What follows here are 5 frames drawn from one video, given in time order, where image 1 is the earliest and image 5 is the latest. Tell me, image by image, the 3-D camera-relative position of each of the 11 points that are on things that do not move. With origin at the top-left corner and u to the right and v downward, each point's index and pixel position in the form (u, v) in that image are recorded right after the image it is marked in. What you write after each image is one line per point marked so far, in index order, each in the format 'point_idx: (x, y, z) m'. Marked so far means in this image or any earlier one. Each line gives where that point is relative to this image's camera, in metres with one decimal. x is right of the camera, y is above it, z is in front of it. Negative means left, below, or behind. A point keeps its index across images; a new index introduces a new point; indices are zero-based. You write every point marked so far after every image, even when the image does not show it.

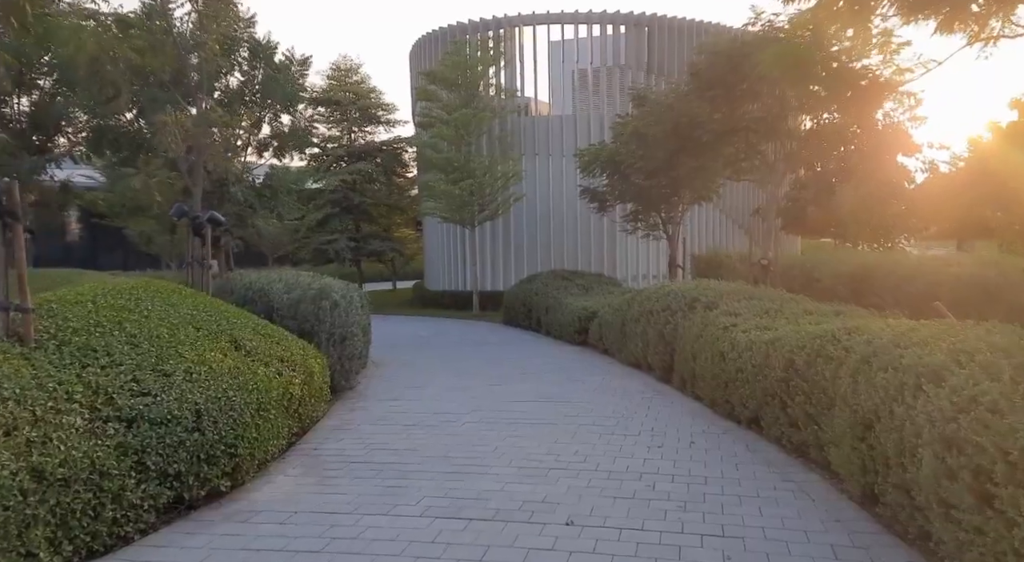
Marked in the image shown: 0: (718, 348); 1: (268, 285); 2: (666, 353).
0: (+1.8, -0.6, +7.7) m
1: (-2.7, 0.0, +9.8) m
2: (+1.7, -0.8, +9.8) m
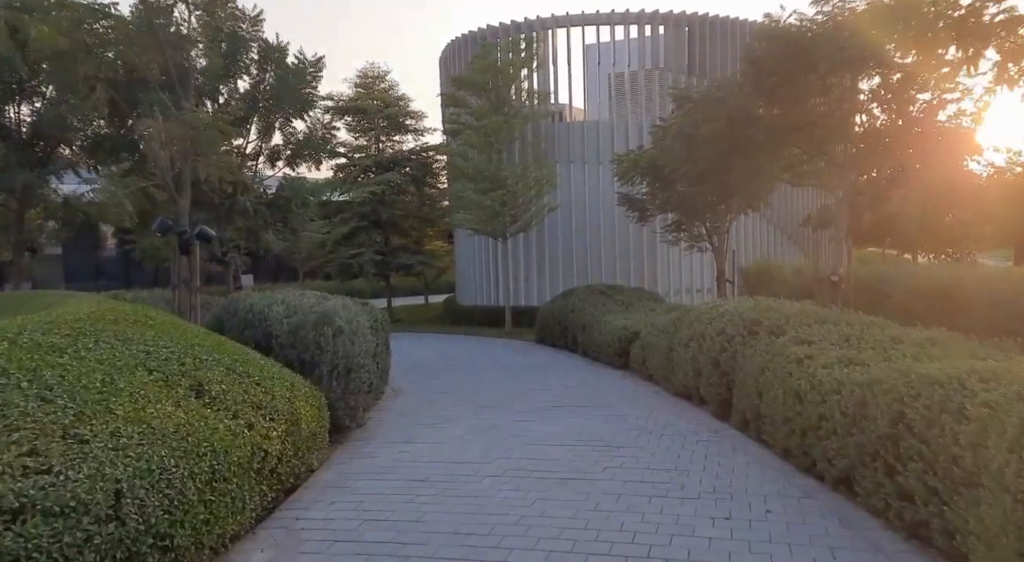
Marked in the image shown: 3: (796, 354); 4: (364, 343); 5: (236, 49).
0: (+2.0, -0.8, +6.4) m
1: (-2.4, -0.3, +8.6) m
2: (+2.0, -1.0, +8.5) m
3: (+2.2, -0.6, +6.7) m
4: (-1.4, -0.6, +8.3) m
5: (-4.4, +3.6, +13.6) m
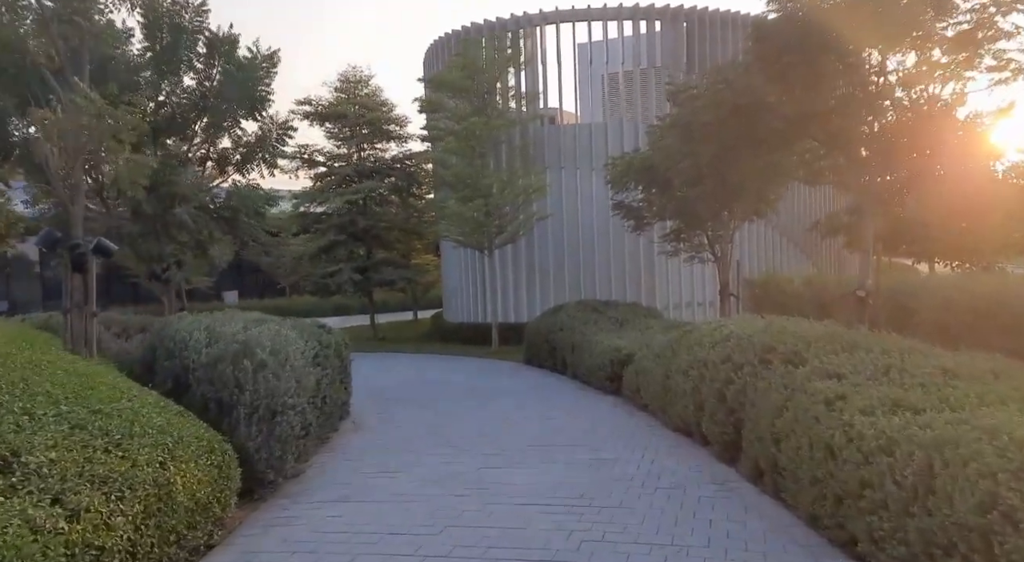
0: (+1.7, -0.9, +4.9) m
1: (-2.7, -0.5, +7.2) m
2: (+1.8, -1.2, +7.0) m
3: (+1.9, -0.7, +5.3) m
4: (-1.7, -0.7, +6.9) m
5: (-4.7, +3.4, +12.2) m
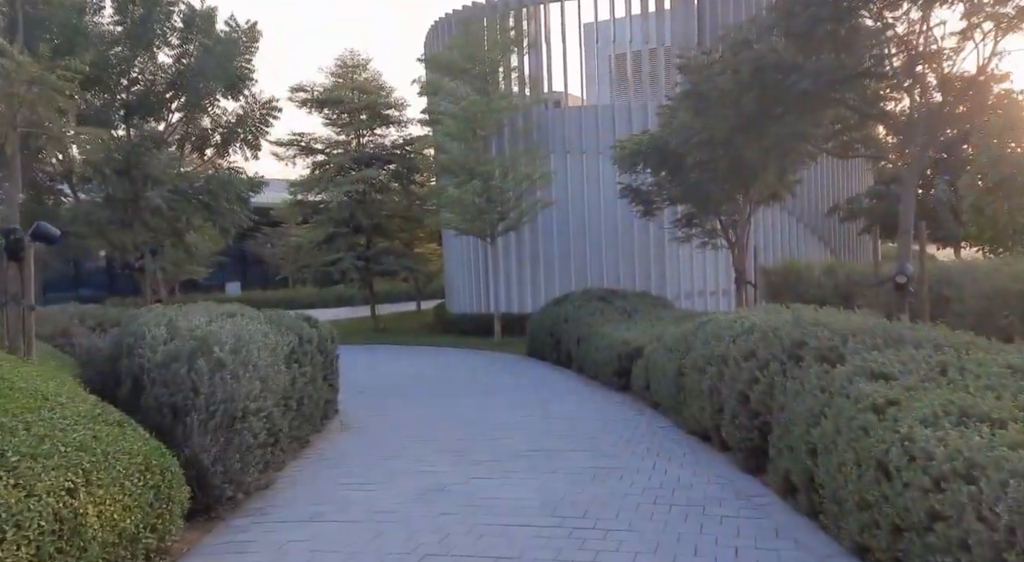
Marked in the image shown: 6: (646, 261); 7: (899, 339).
0: (+1.7, -0.8, +4.1) m
1: (-2.7, -0.4, +6.4) m
2: (+1.7, -1.1, +6.2) m
3: (+1.8, -0.6, +4.5) m
4: (-1.7, -0.7, +6.1) m
5: (-4.7, +3.5, +11.4) m
6: (+2.7, +0.4, +17.8) m
7: (+2.6, -0.4, +5.8) m
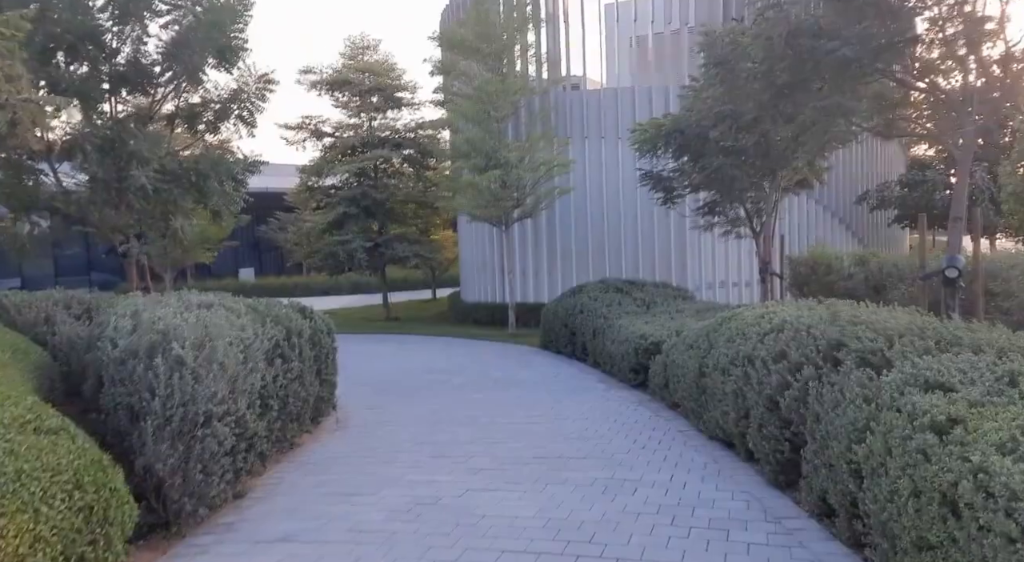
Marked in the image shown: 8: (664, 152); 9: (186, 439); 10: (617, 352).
0: (+1.6, -0.8, +3.4) m
1: (-2.7, -0.3, +5.8) m
2: (+1.7, -1.0, +5.5) m
3: (+1.8, -0.6, +3.8) m
4: (-1.7, -0.6, +5.4) m
5: (-4.5, +3.7, +10.8) m
6: (+3.0, +0.6, +17.0) m
7: (+2.6, -0.3, +5.1) m
8: (+2.1, +1.8, +12.0) m
9: (-1.9, -0.9, +4.9) m
10: (+1.2, -0.8, +10.3) m
